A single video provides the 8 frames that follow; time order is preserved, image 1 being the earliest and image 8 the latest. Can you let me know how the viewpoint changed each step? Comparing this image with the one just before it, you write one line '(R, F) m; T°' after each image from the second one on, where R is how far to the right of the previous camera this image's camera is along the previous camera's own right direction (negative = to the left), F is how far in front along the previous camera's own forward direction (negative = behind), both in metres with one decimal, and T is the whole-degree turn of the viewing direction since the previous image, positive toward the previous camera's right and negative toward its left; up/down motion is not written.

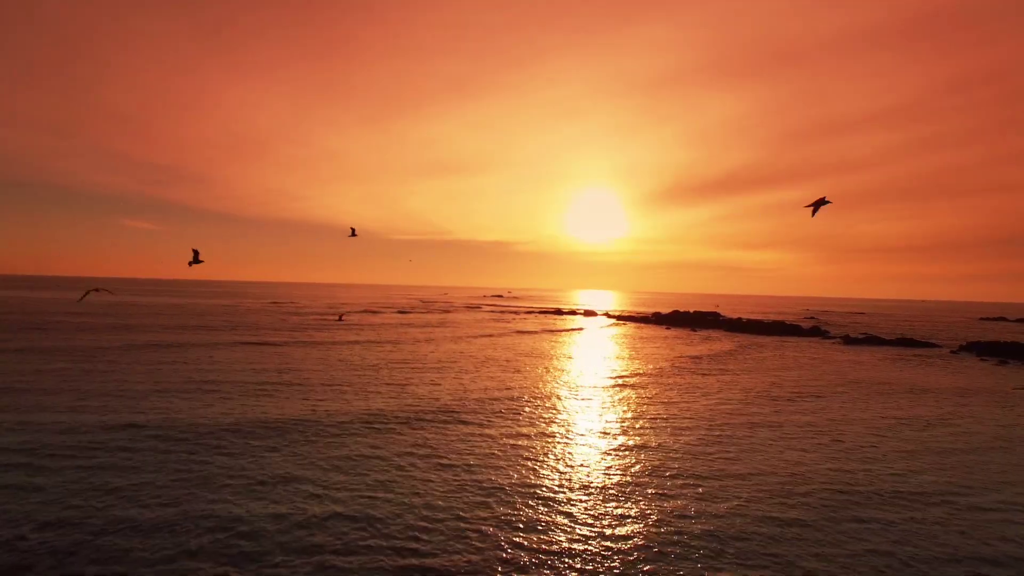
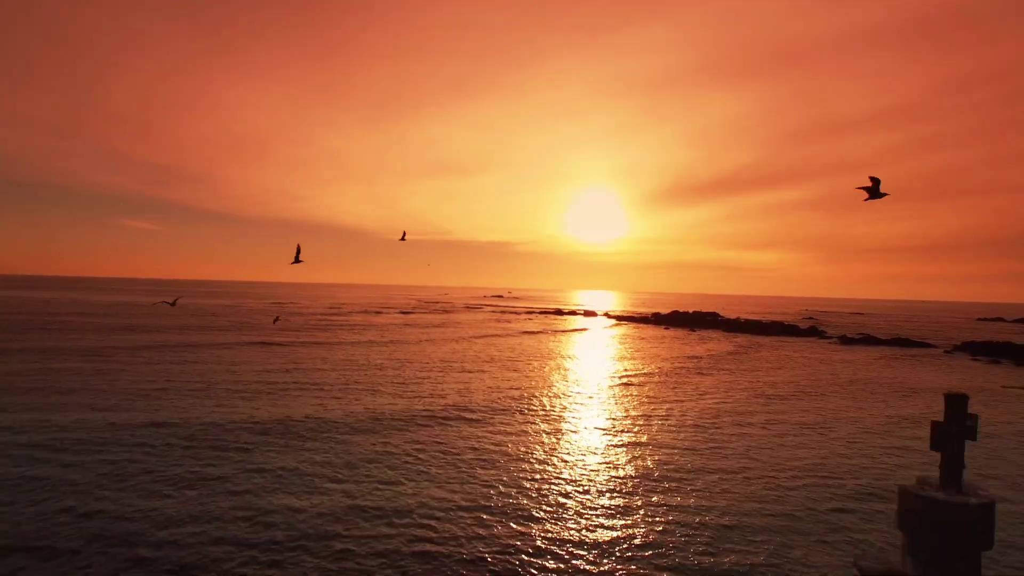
(-7.1, +5.5) m; -1°
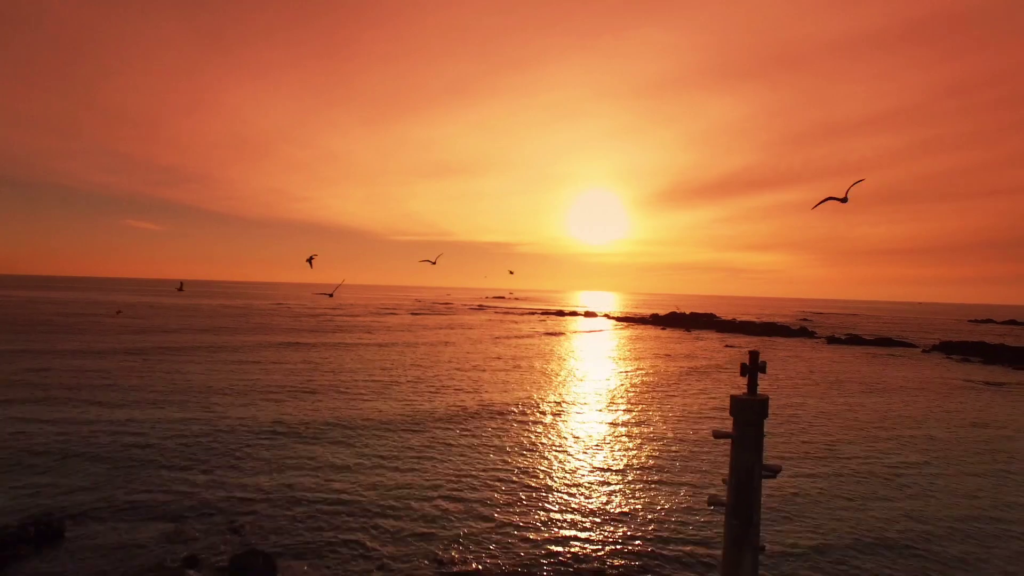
(-0.7, -4.3) m; 0°
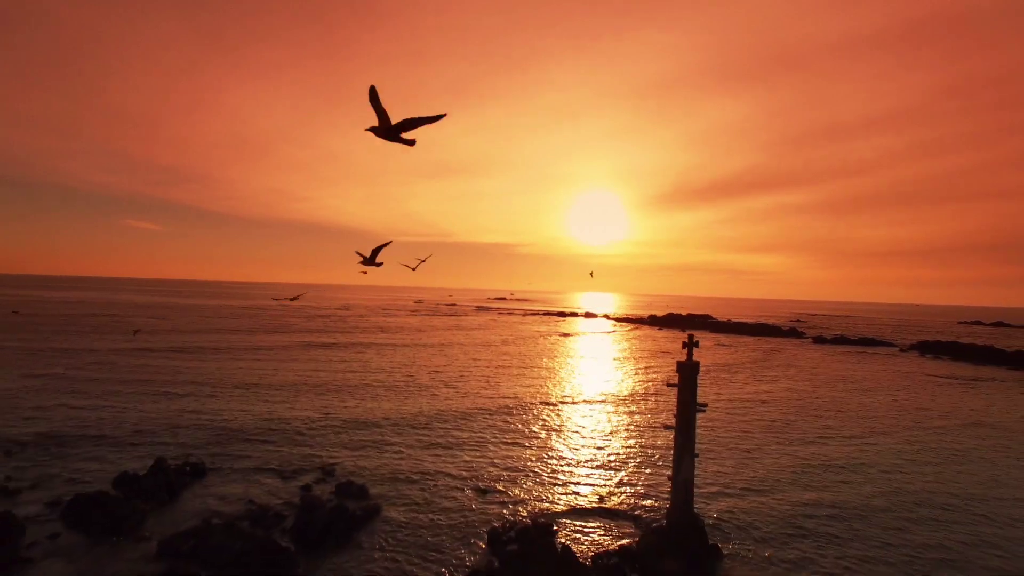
(-0.7, -4.8) m; 0°
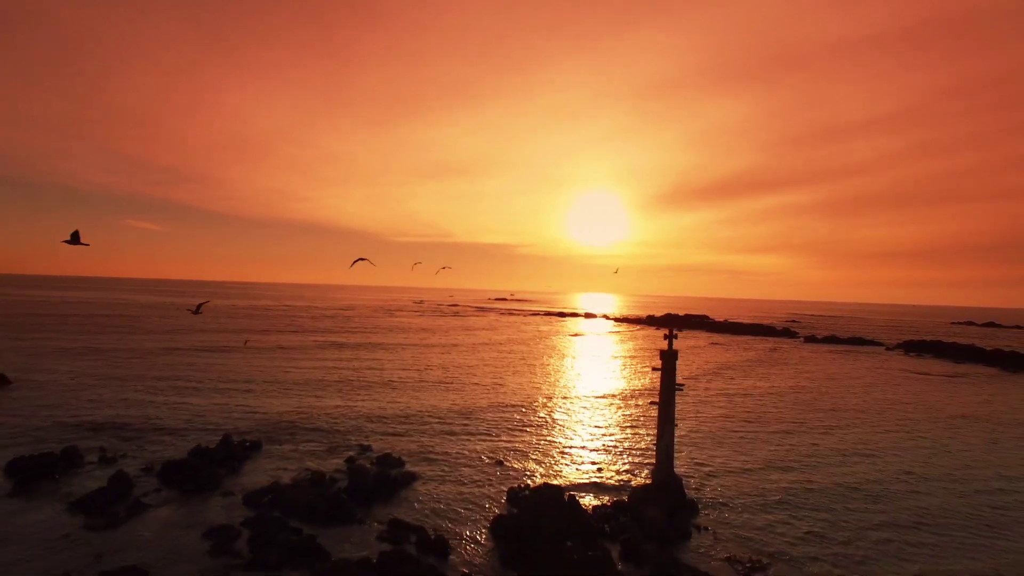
(-0.5, -3.1) m; 0°
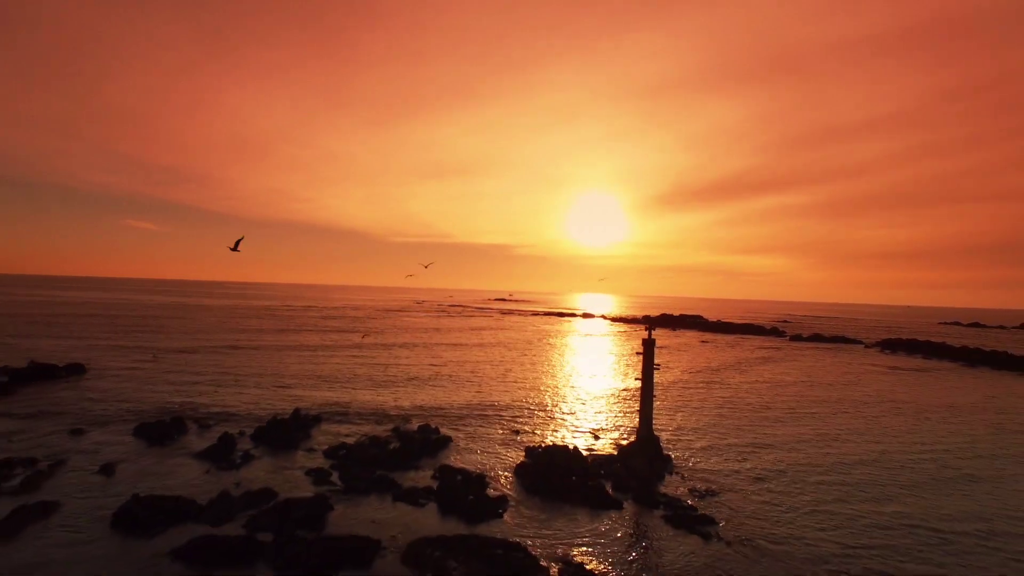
(-0.7, -4.9) m; 0°
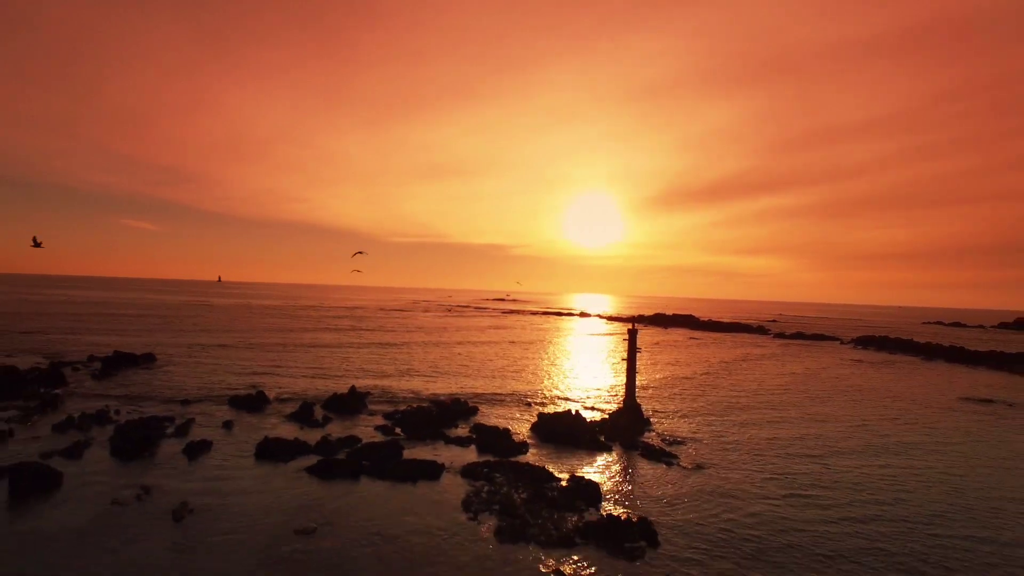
(-0.8, -6.1) m; 0°
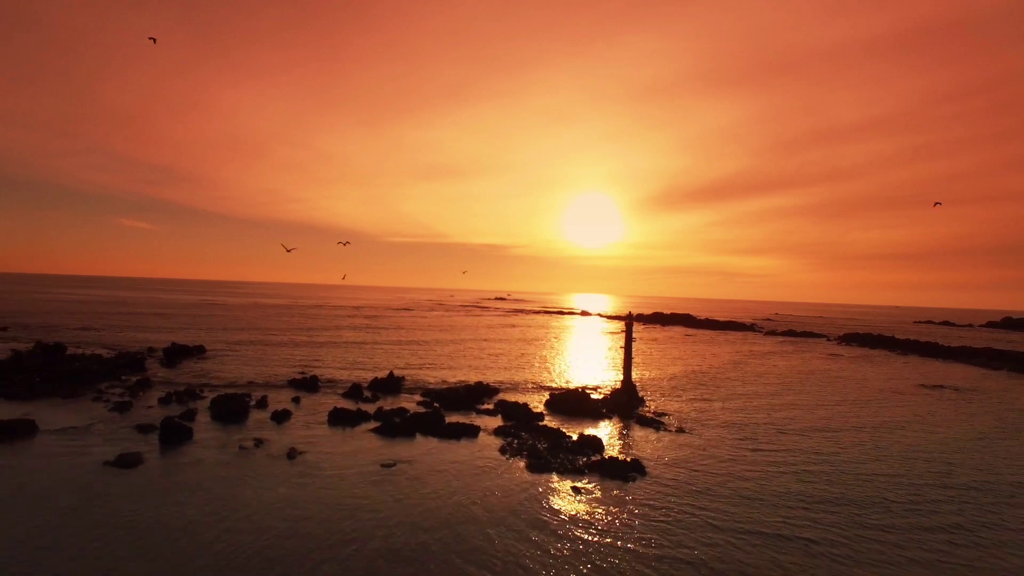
(-1.0, -5.1) m; 0°
